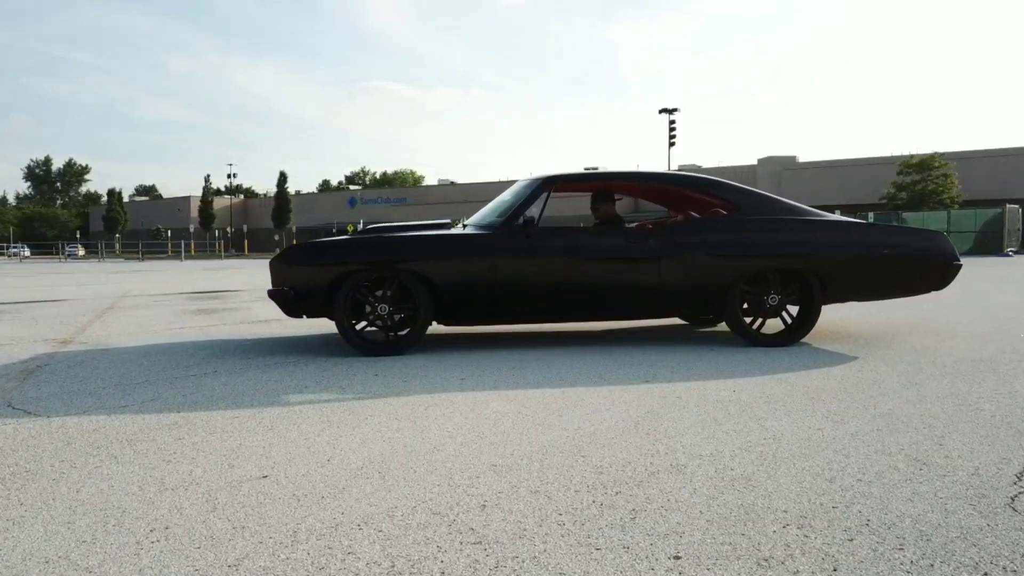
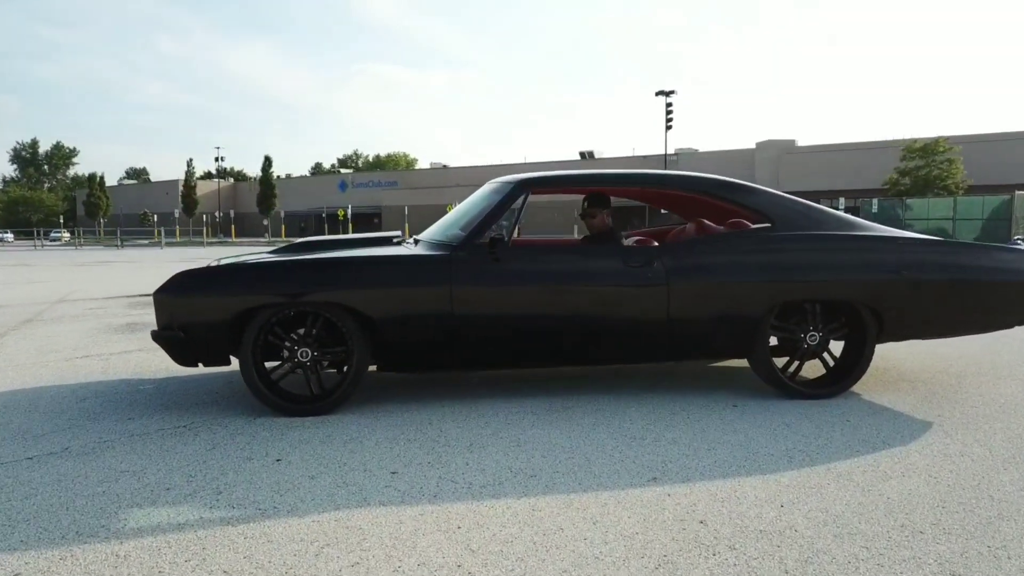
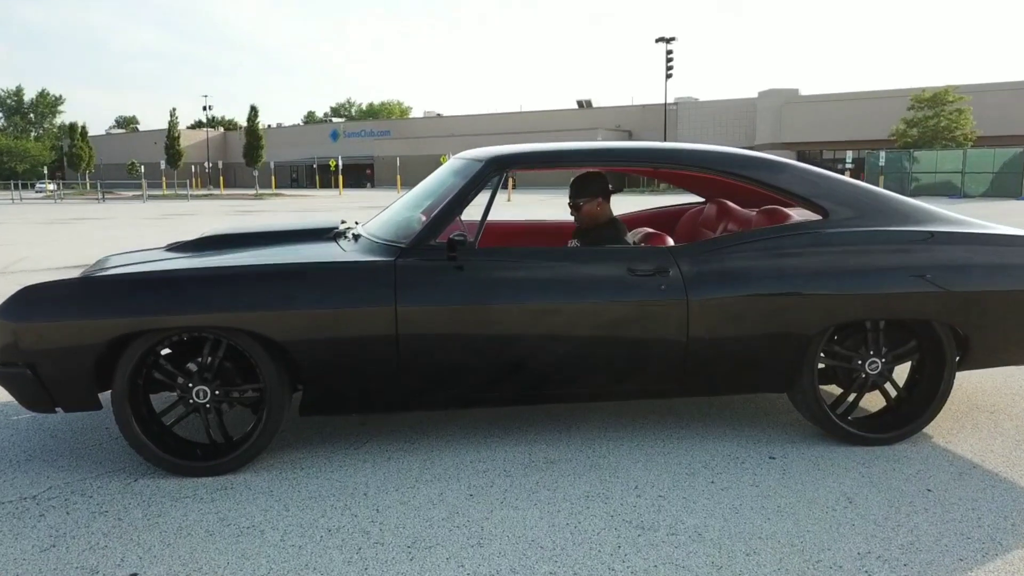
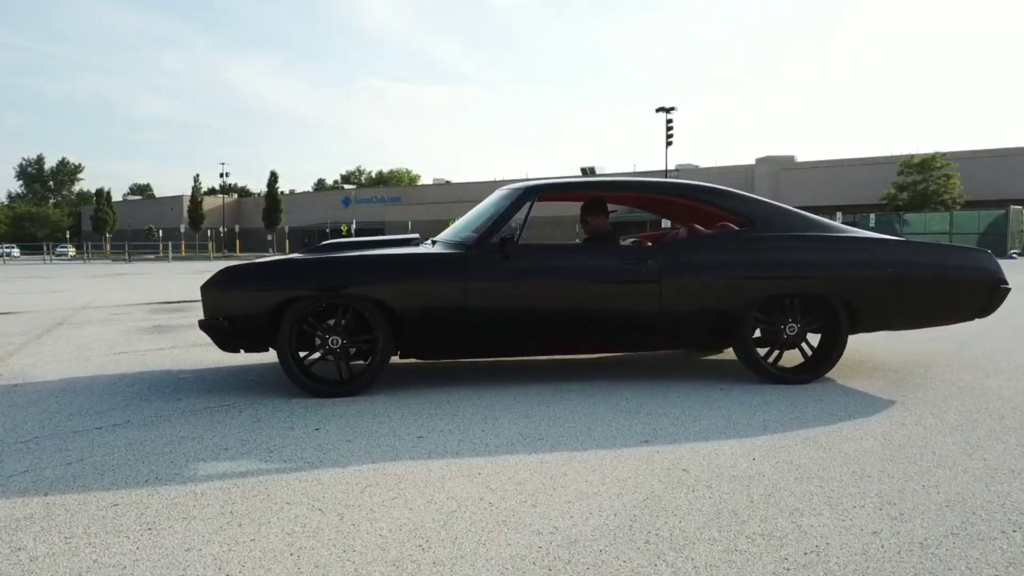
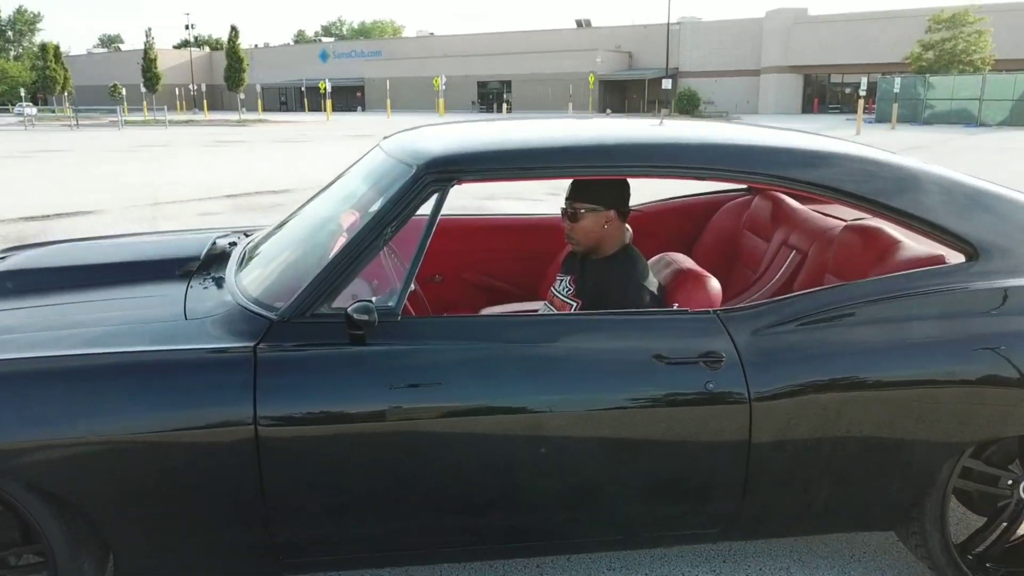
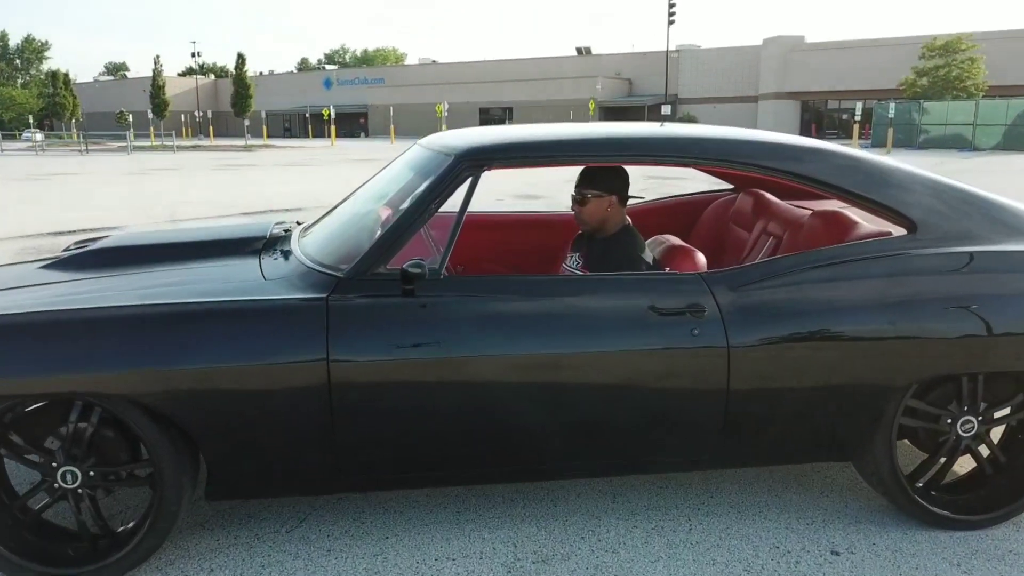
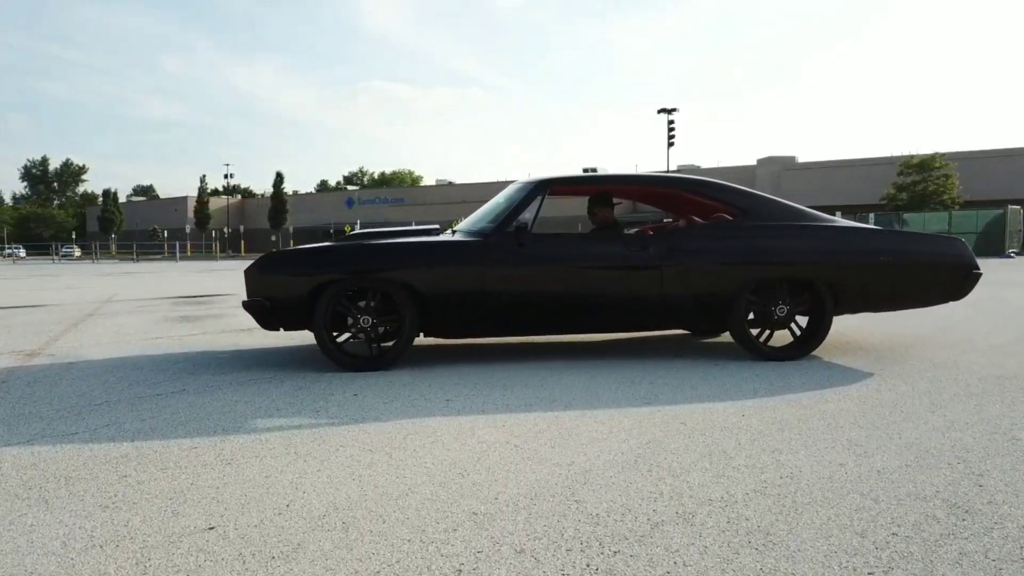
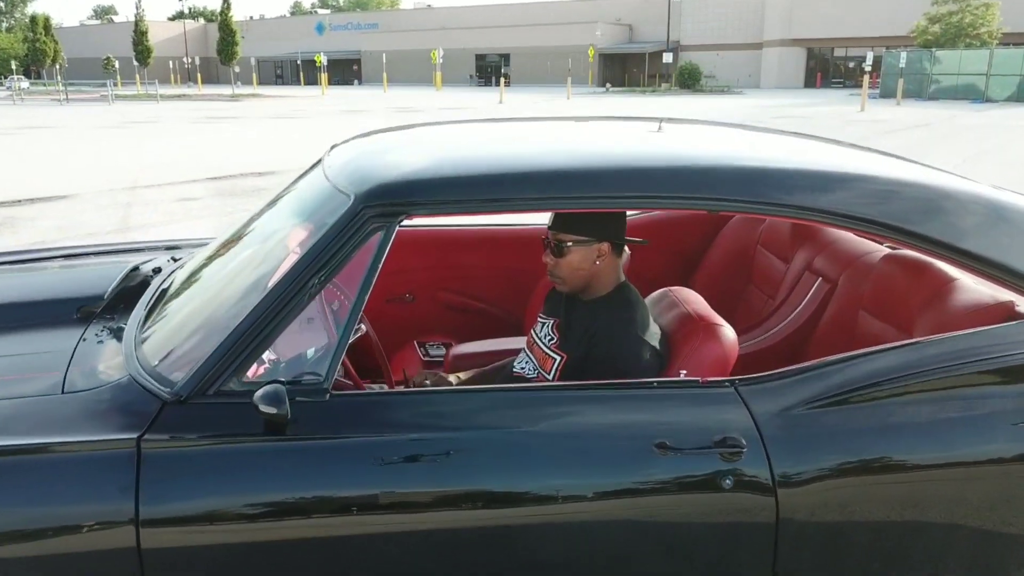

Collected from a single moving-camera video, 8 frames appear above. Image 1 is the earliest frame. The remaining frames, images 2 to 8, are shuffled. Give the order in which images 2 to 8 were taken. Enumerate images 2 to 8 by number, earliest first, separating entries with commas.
7, 4, 2, 3, 6, 5, 8
